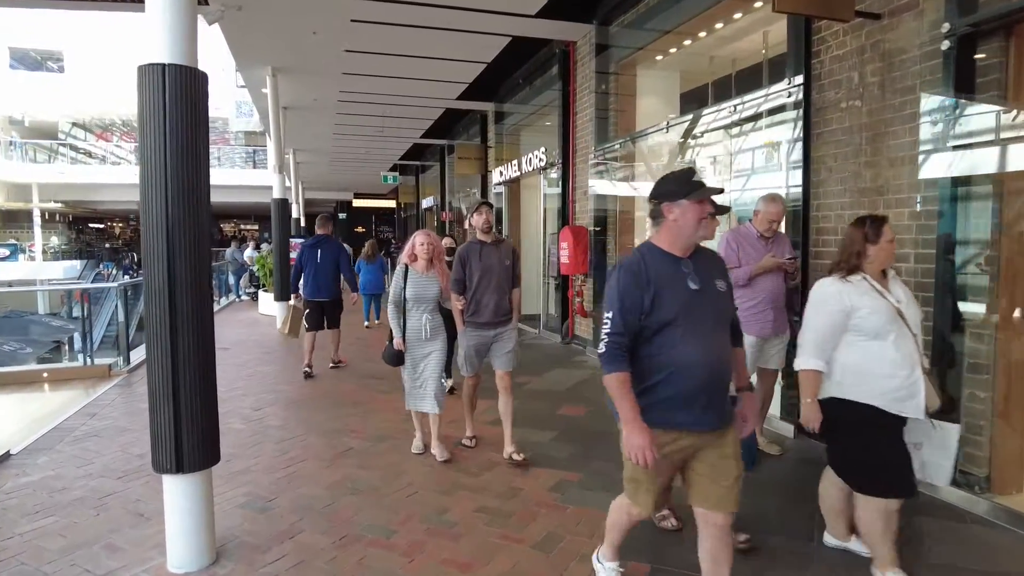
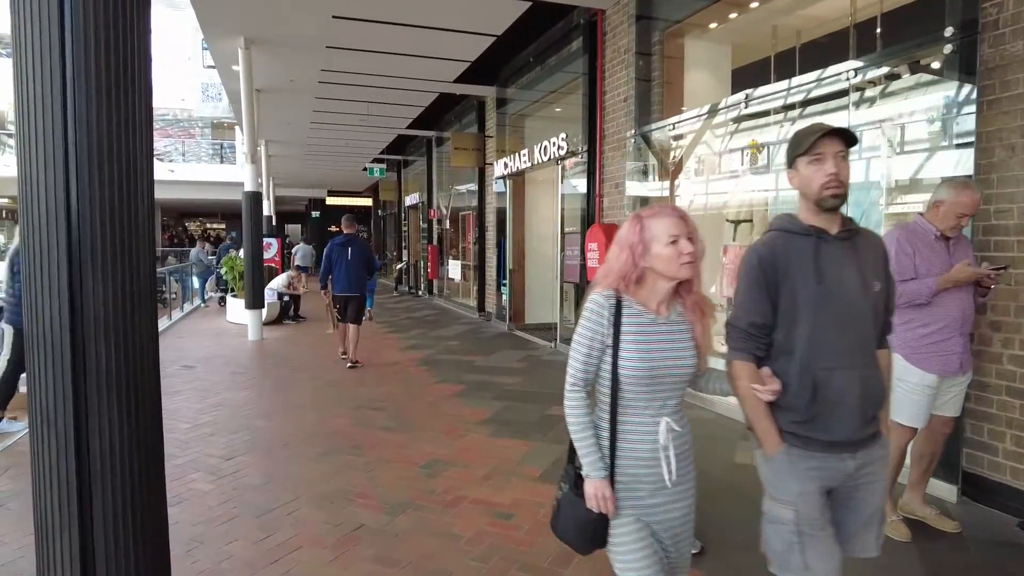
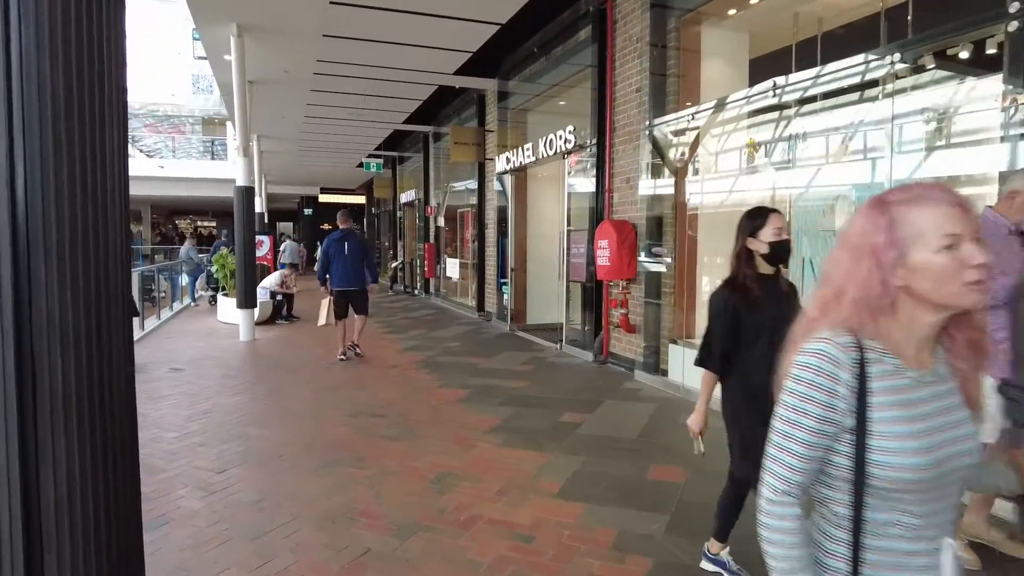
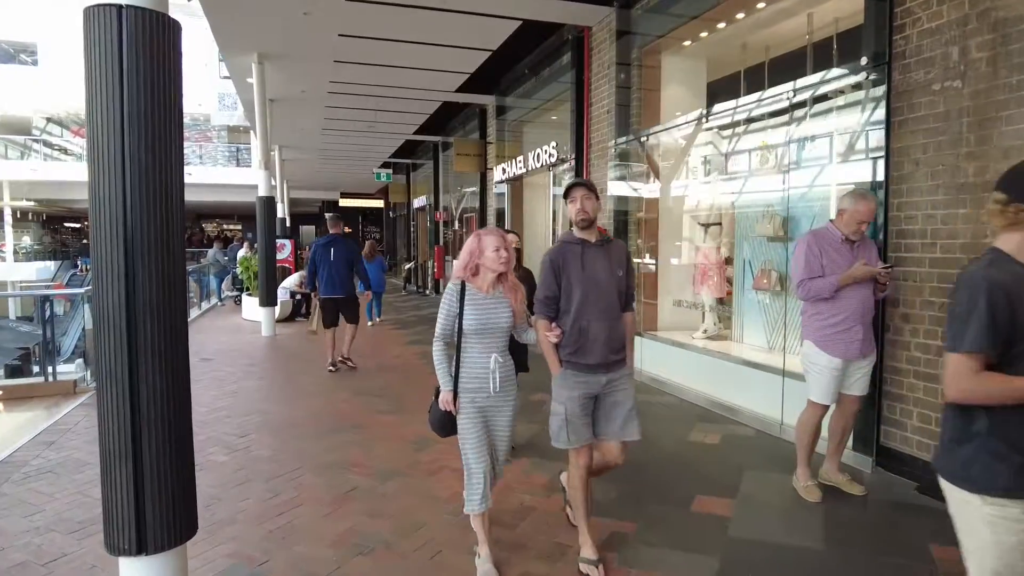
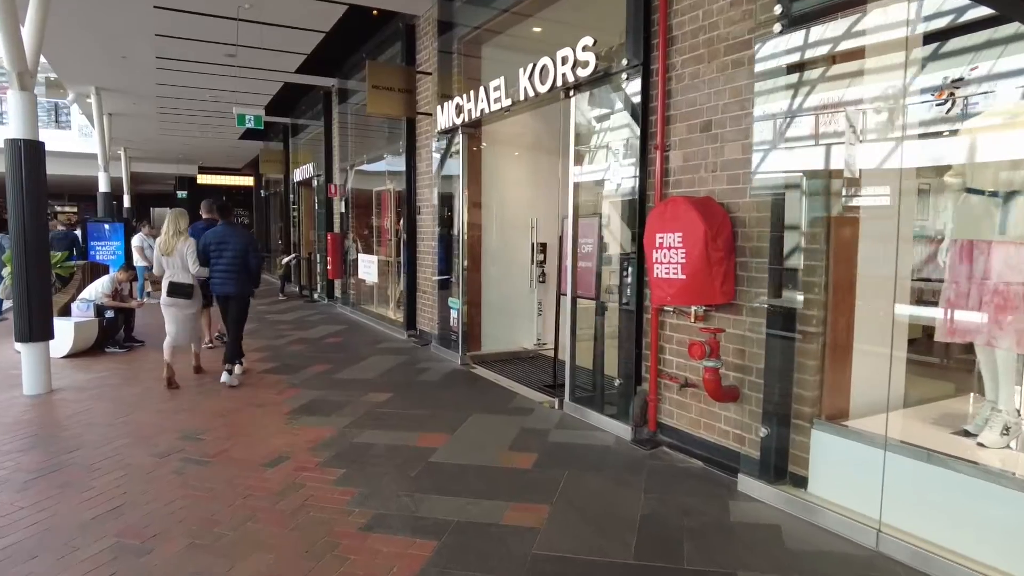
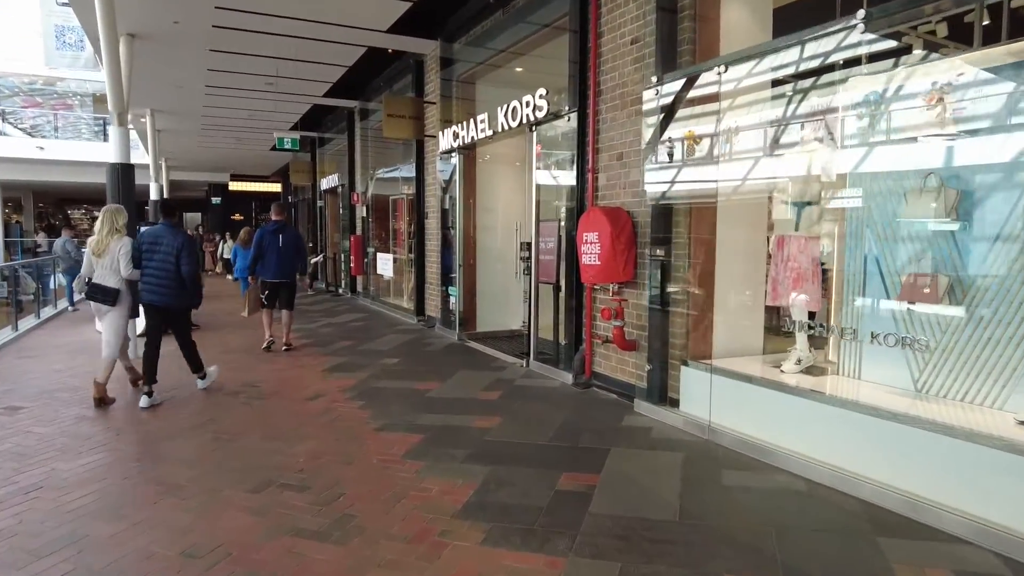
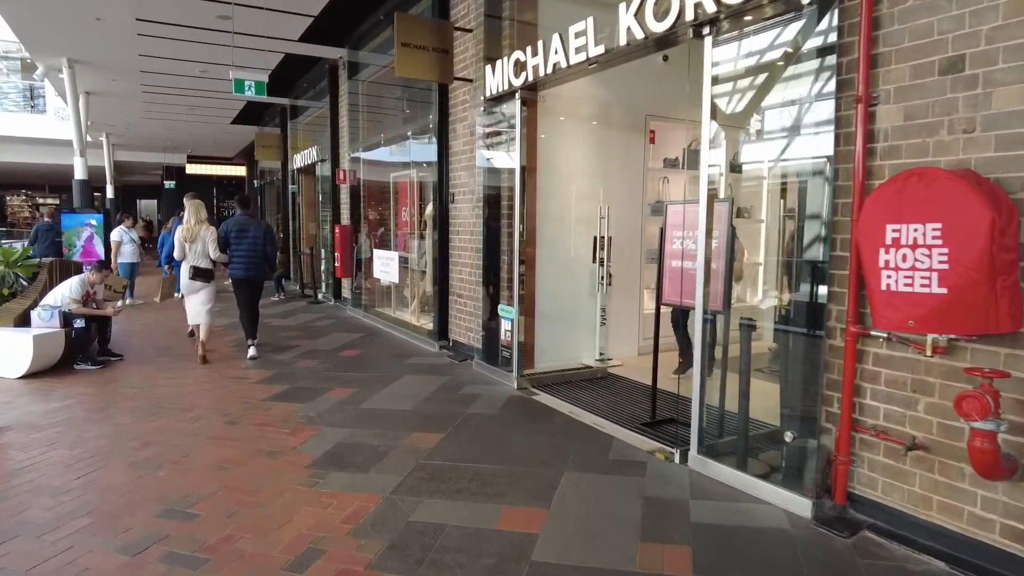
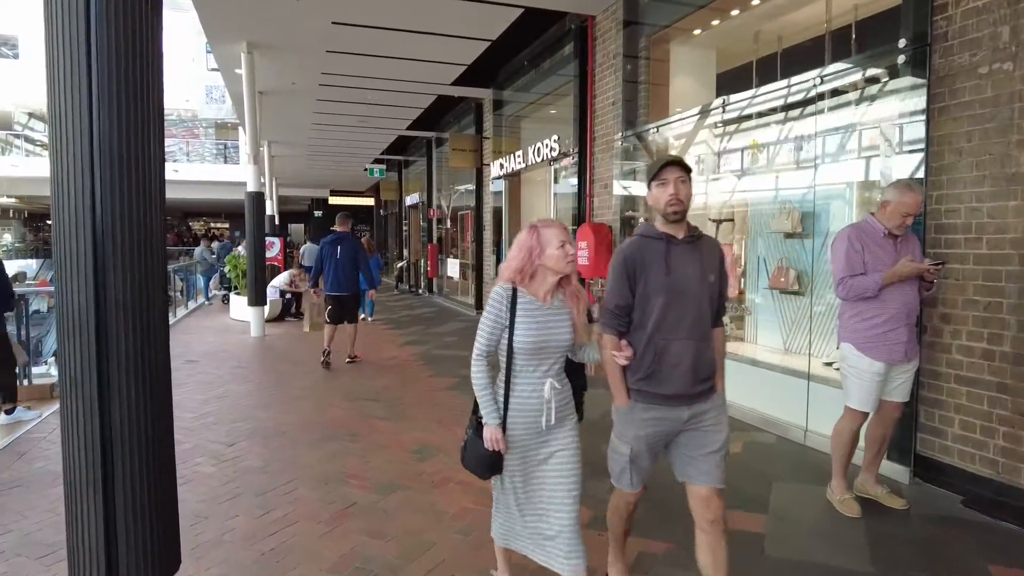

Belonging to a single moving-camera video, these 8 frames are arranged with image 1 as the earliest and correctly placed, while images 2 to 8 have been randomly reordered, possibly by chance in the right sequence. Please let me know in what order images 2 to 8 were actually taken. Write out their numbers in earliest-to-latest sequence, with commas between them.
4, 8, 2, 3, 6, 5, 7
